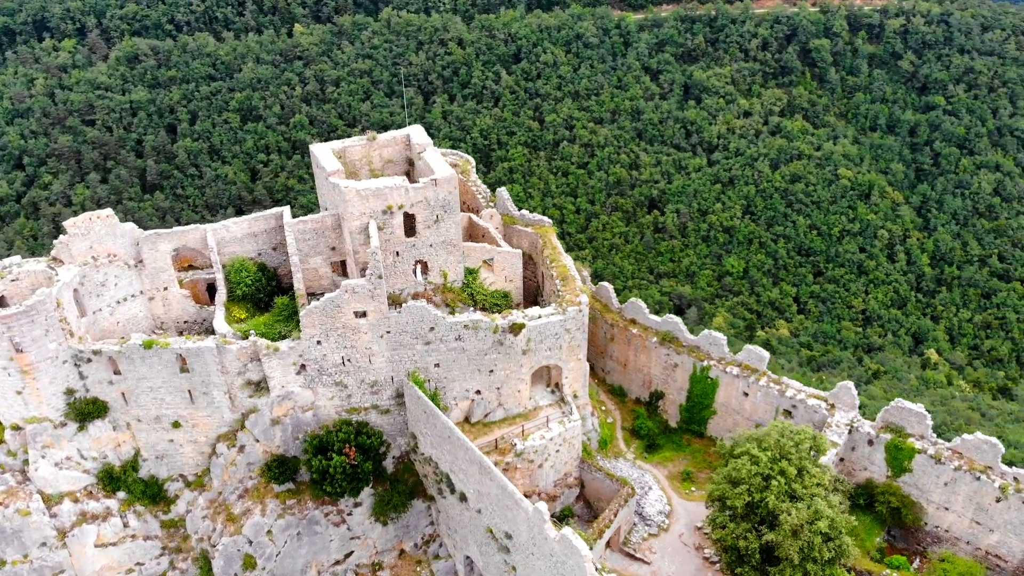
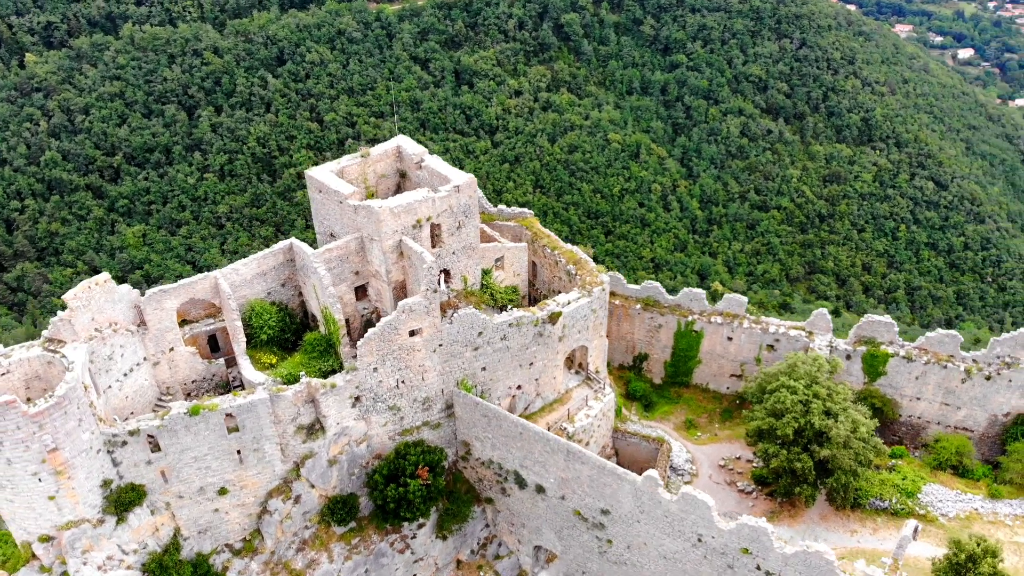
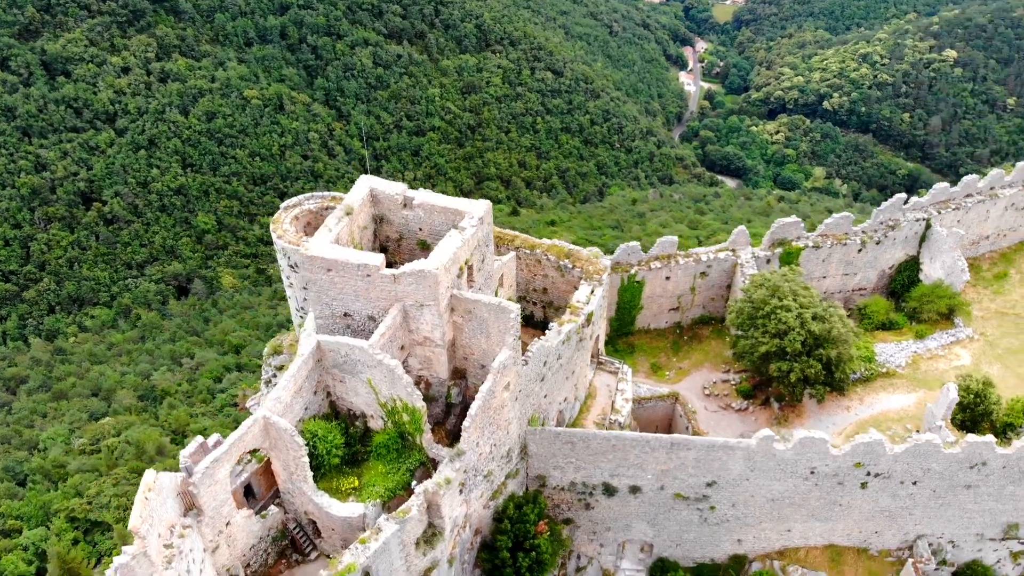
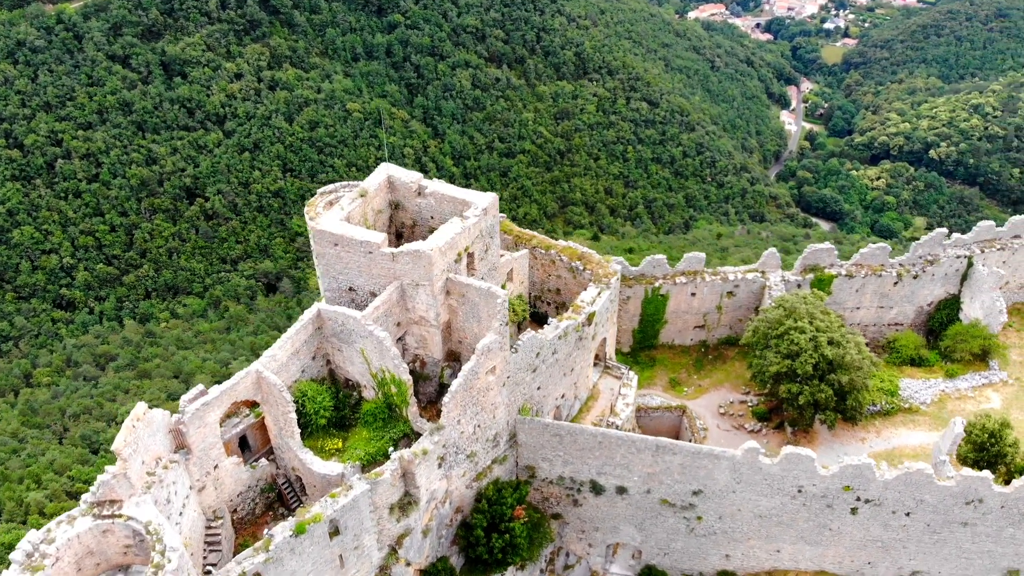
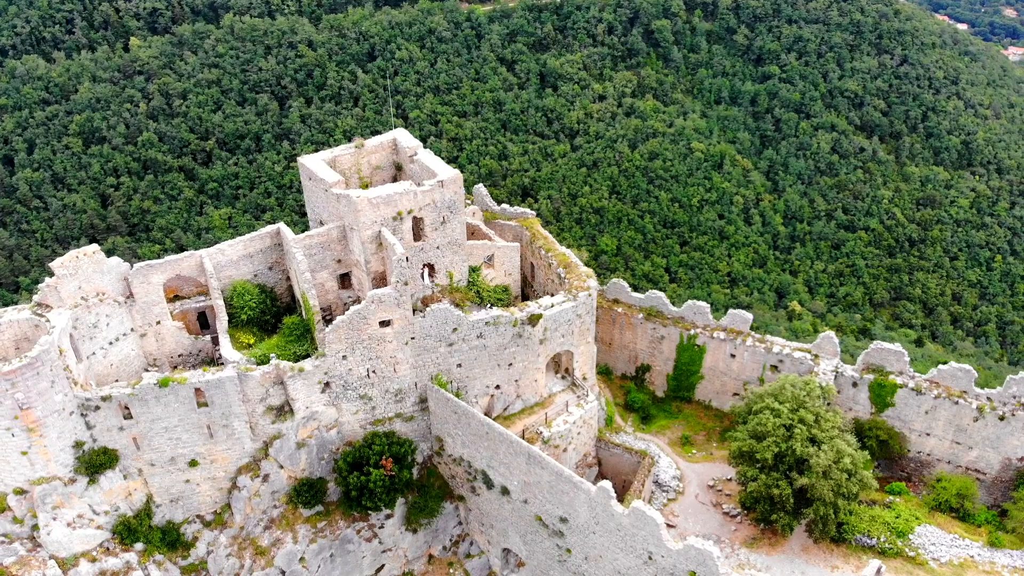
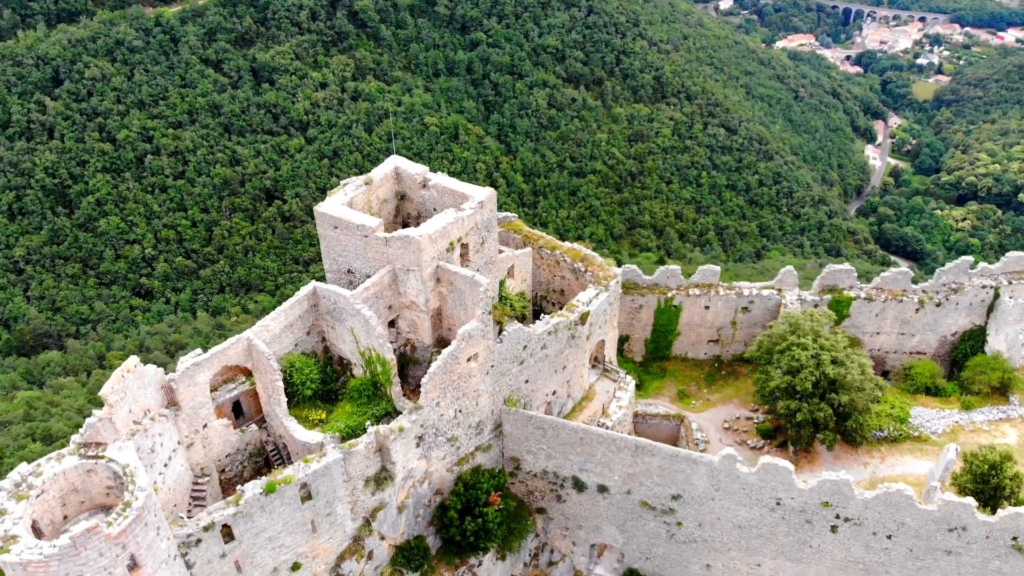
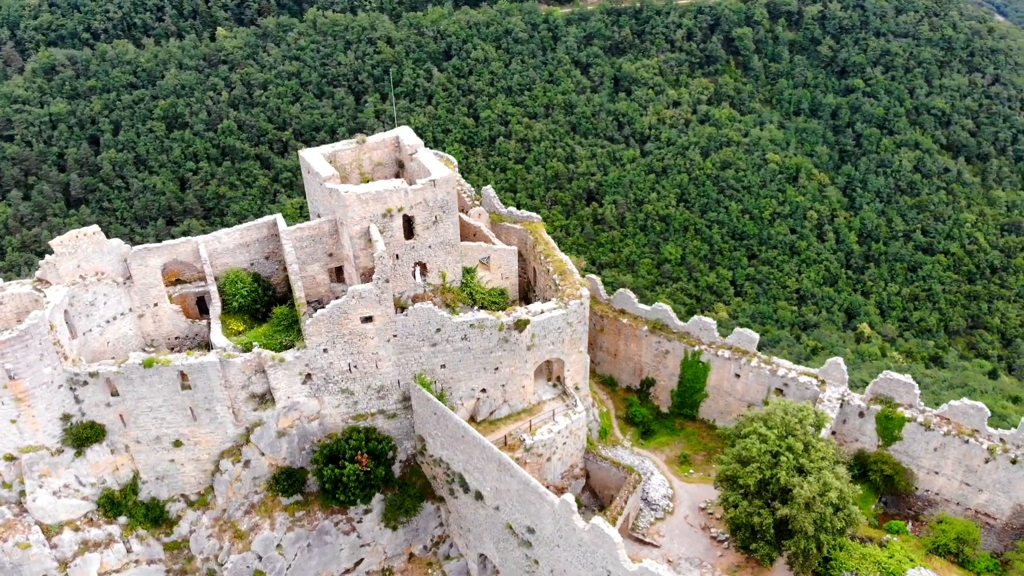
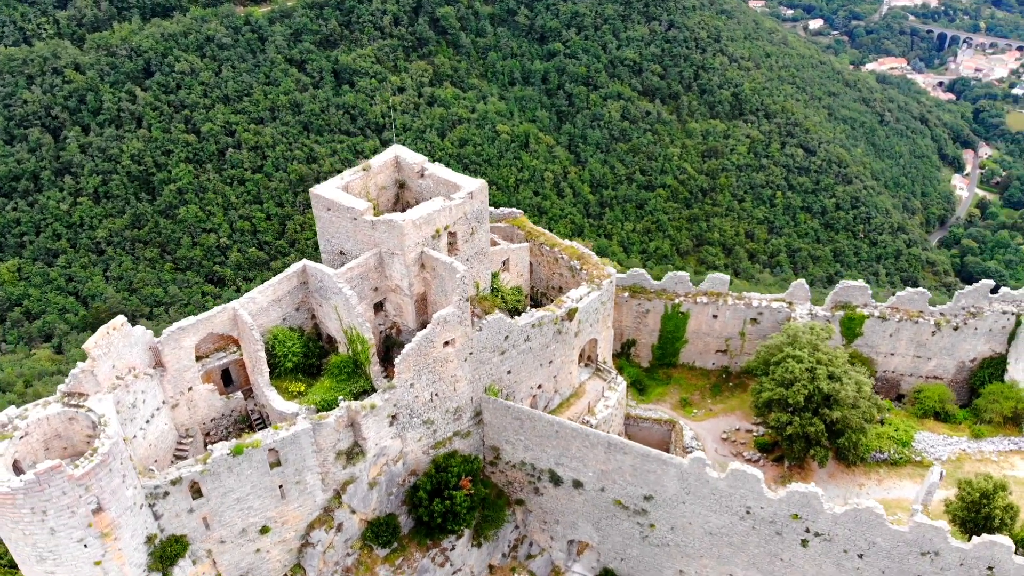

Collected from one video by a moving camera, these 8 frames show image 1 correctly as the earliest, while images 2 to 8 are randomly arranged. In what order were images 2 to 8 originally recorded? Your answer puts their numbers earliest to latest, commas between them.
7, 5, 2, 8, 6, 4, 3
